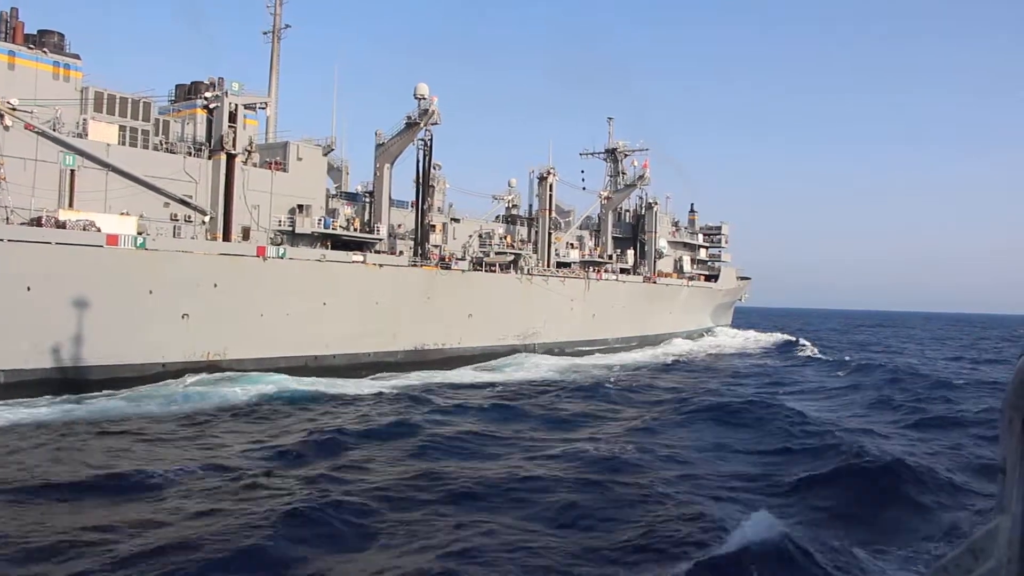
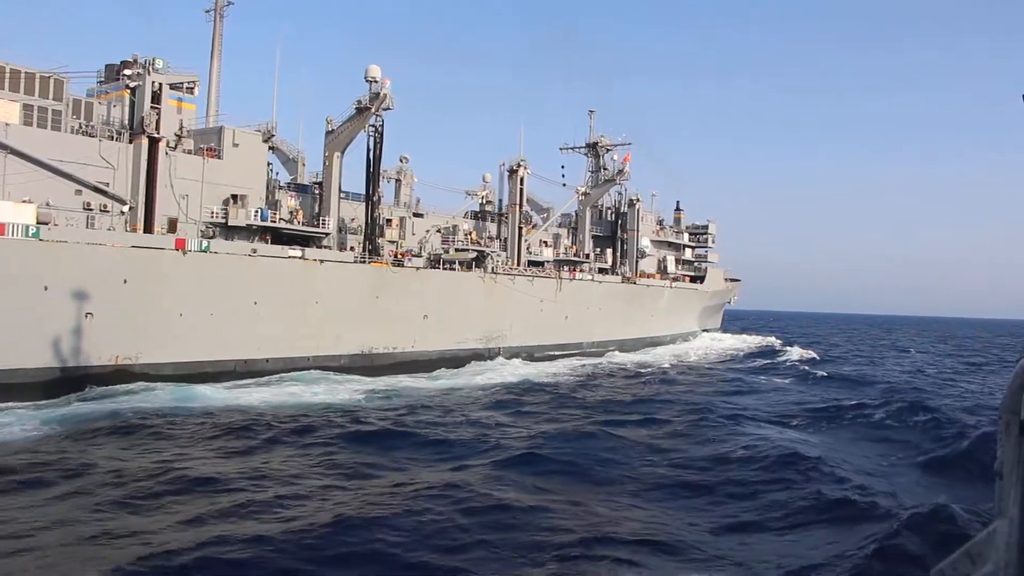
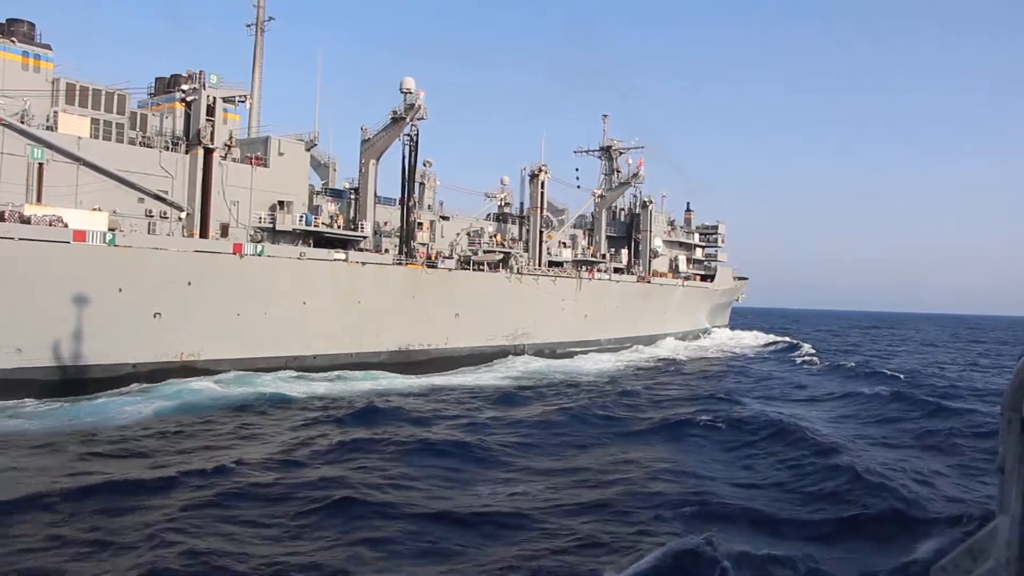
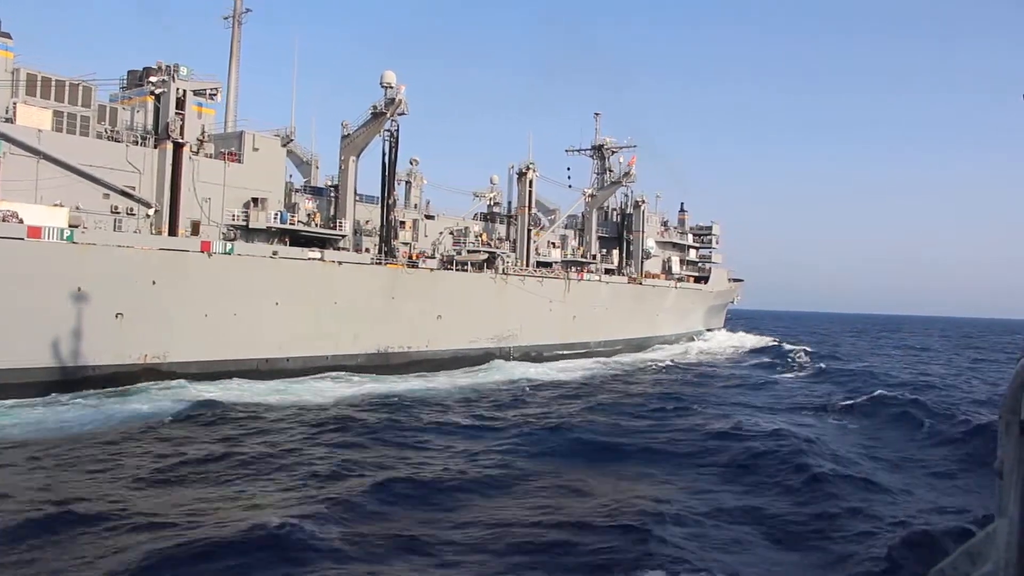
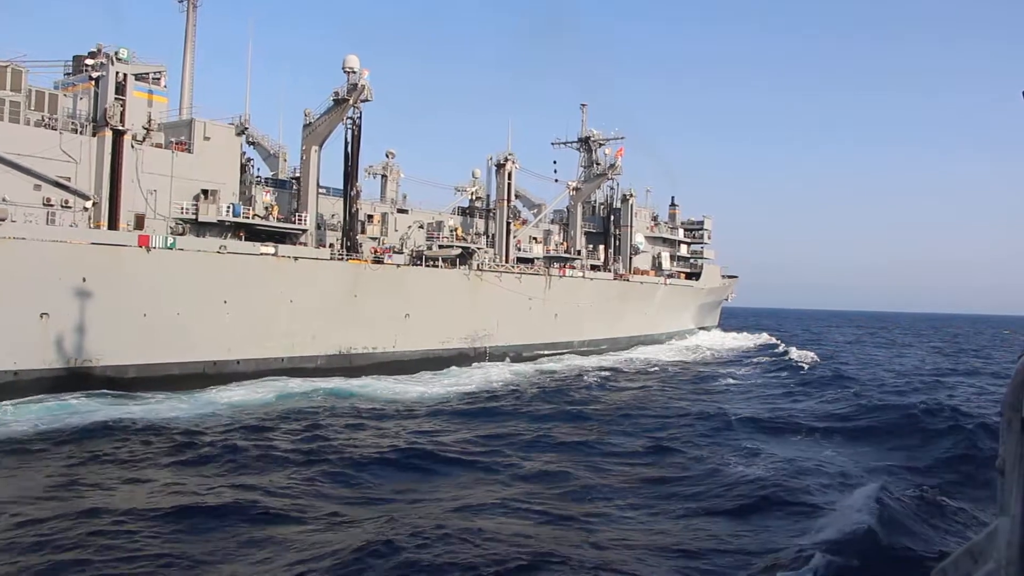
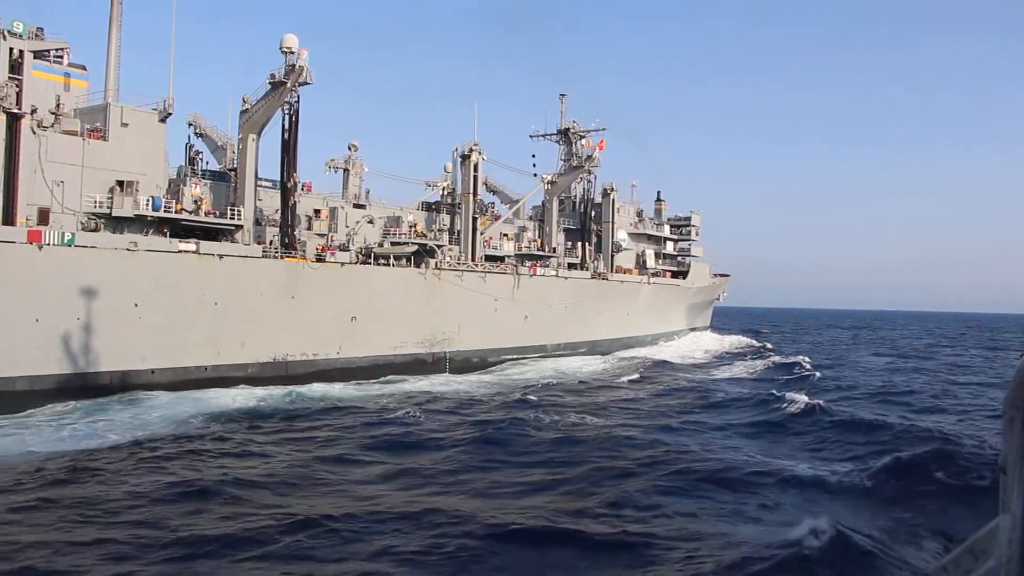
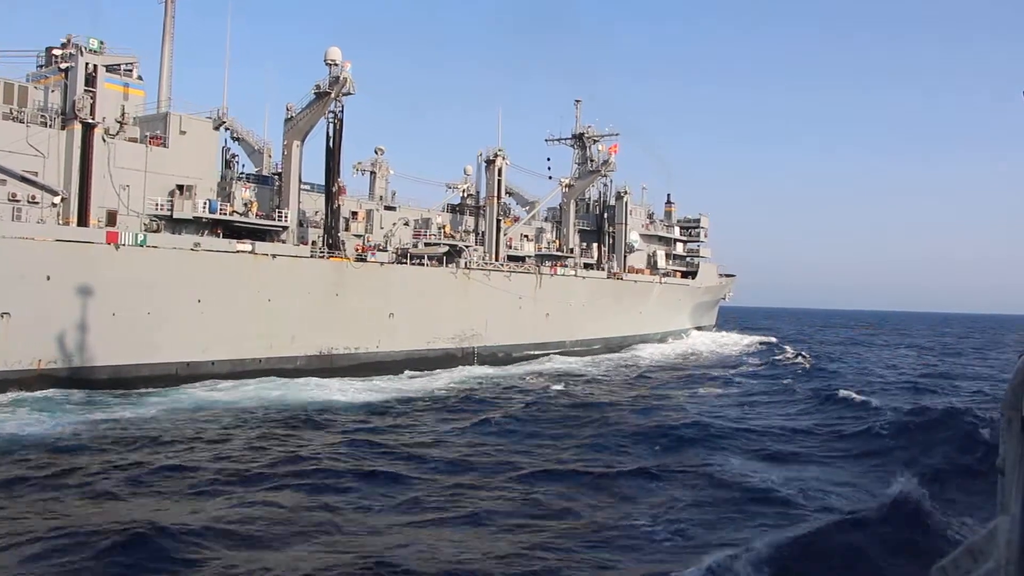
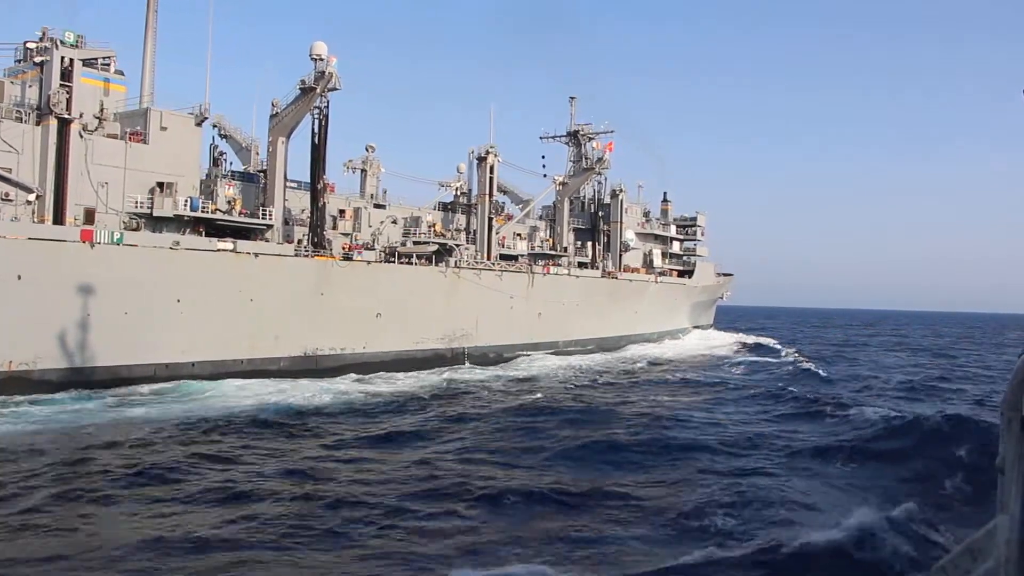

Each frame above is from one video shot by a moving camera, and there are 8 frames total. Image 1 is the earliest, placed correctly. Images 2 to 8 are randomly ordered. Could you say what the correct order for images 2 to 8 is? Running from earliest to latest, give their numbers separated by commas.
3, 4, 2, 5, 7, 8, 6
